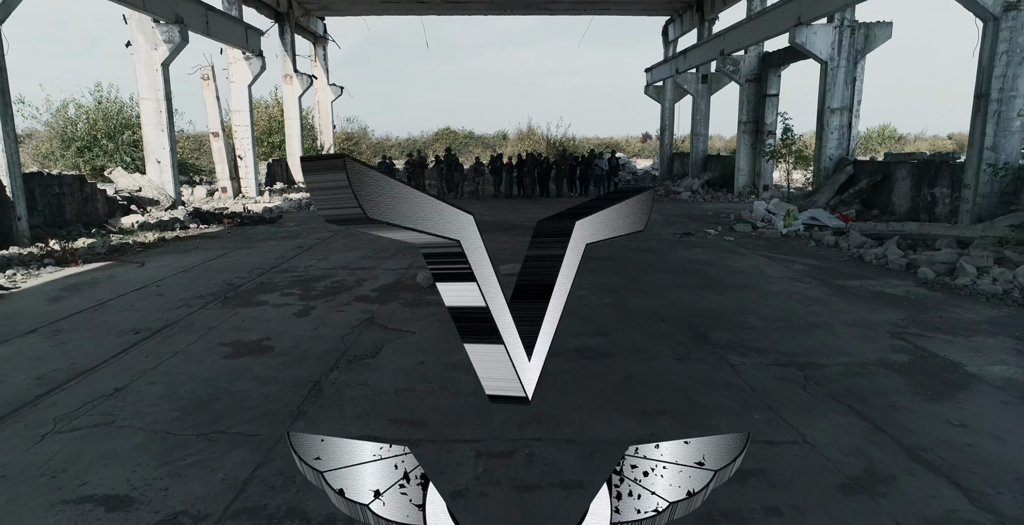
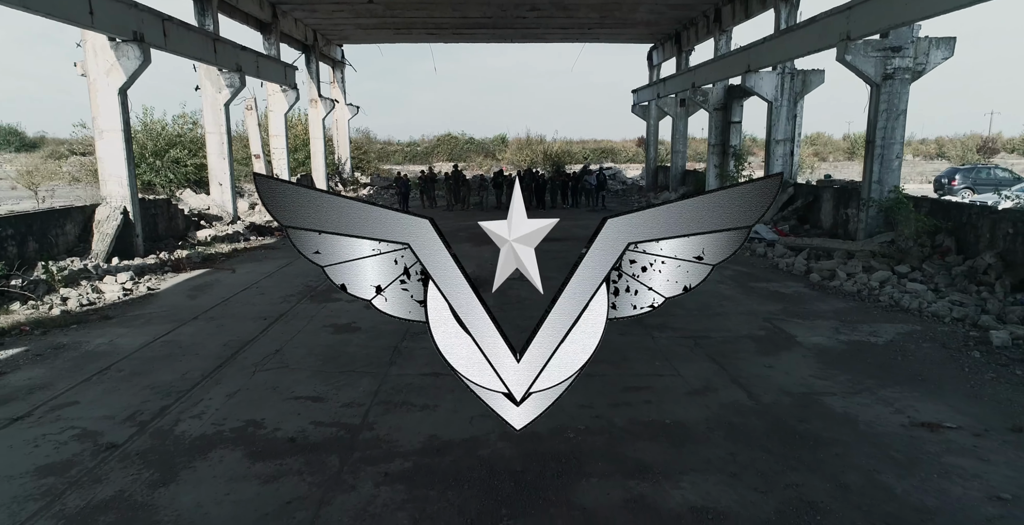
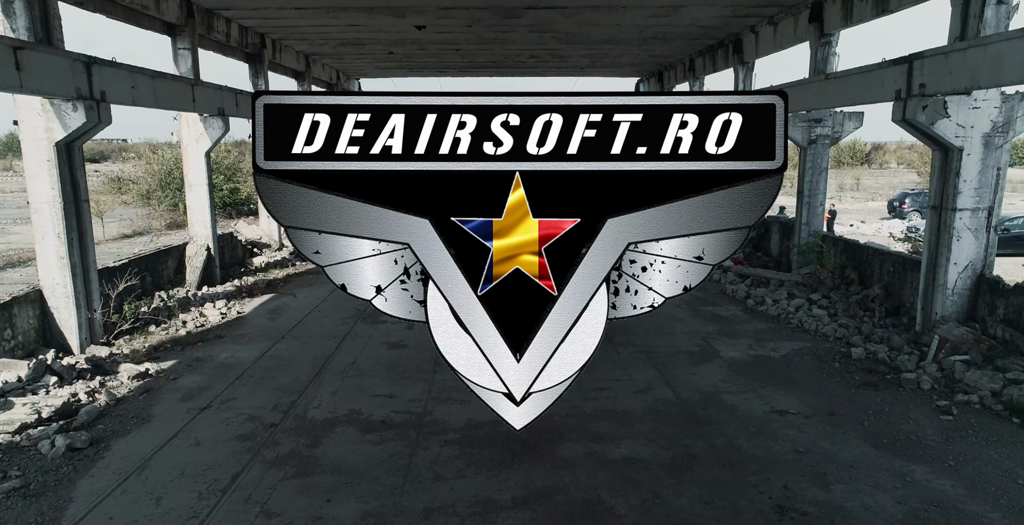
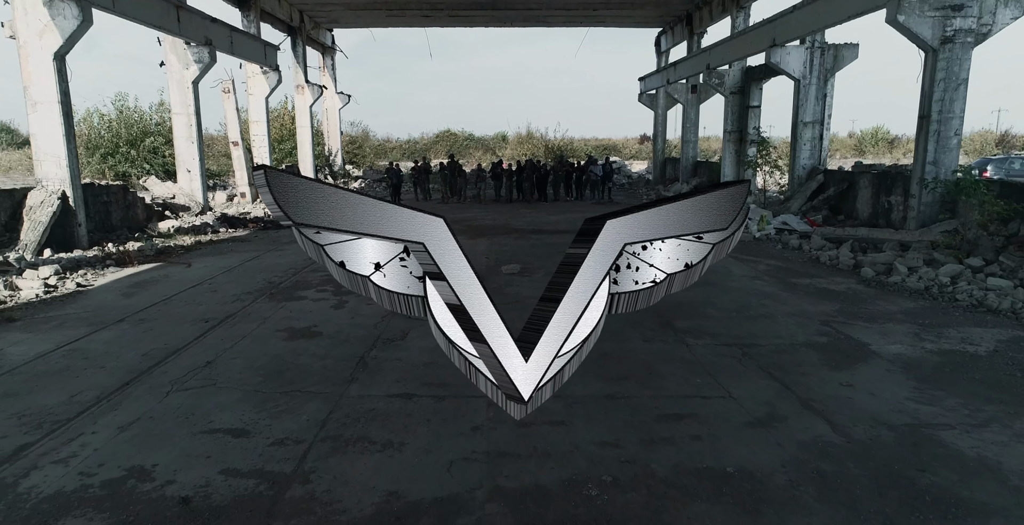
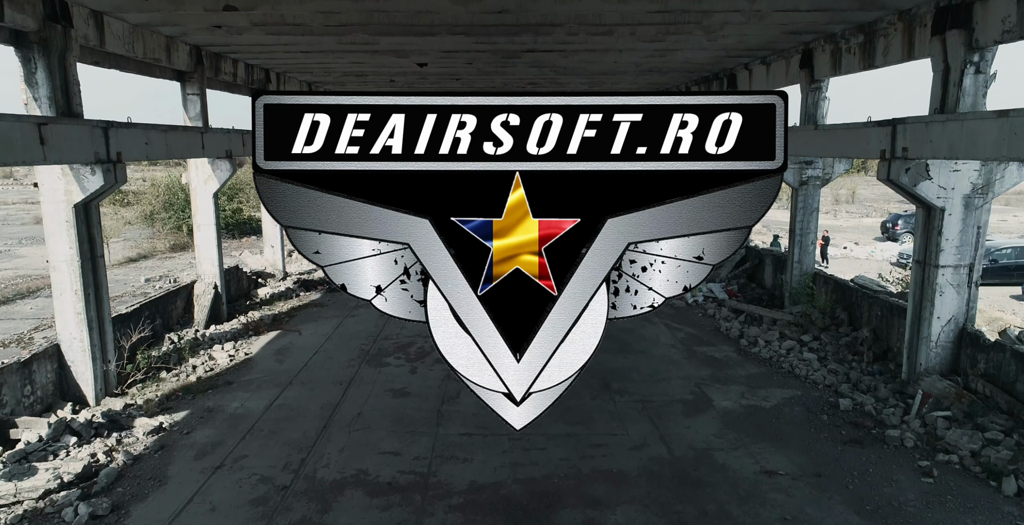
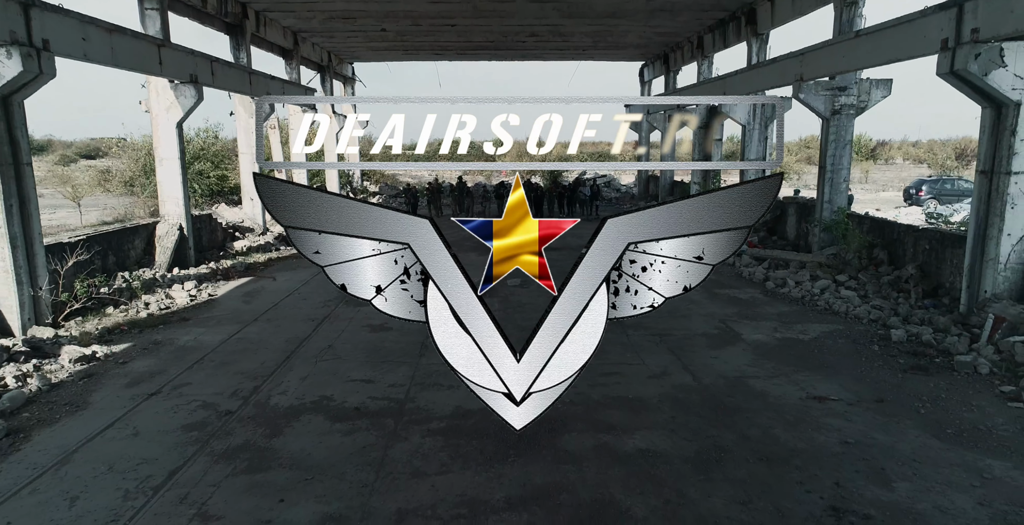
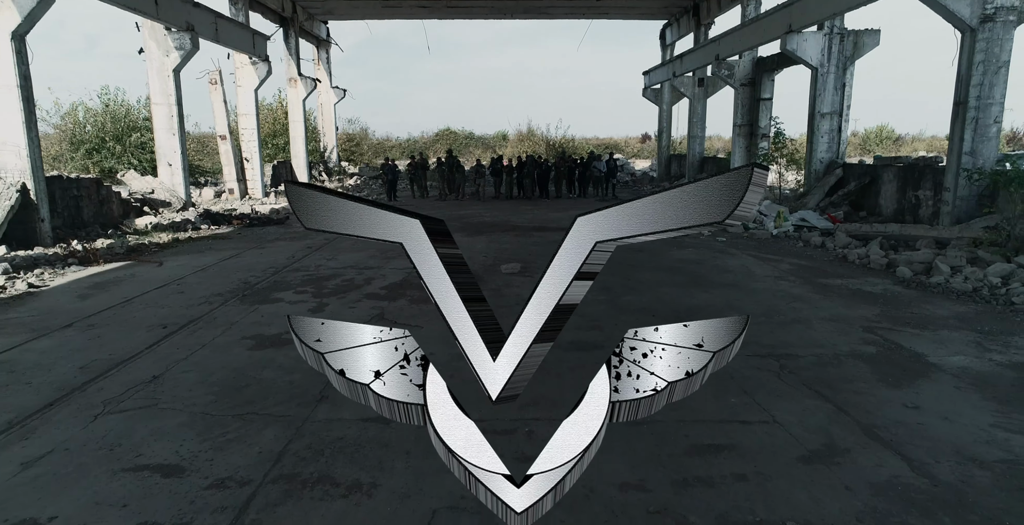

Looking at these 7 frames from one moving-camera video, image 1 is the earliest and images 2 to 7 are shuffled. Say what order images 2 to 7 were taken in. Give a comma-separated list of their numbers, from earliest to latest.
7, 4, 2, 6, 3, 5
